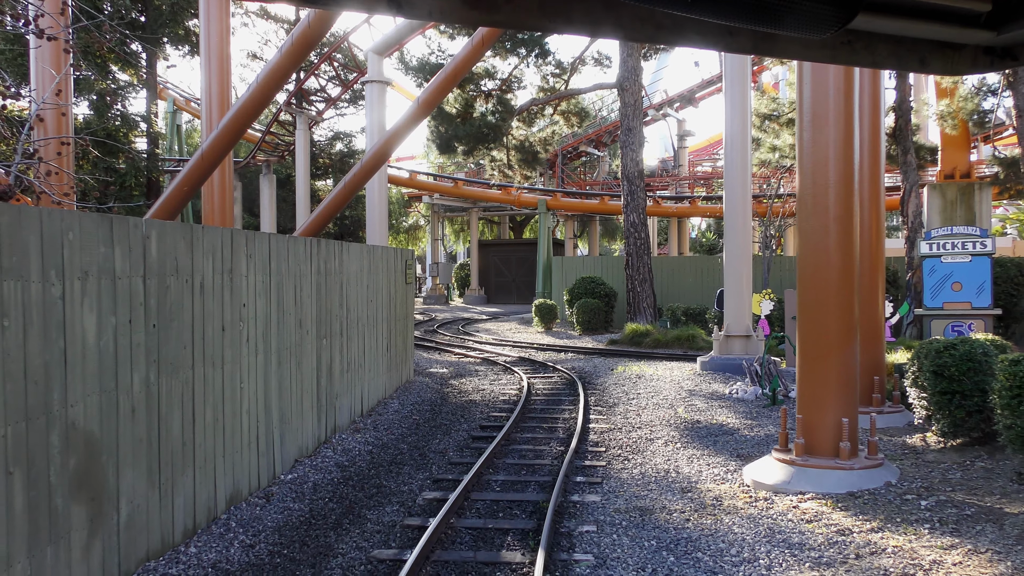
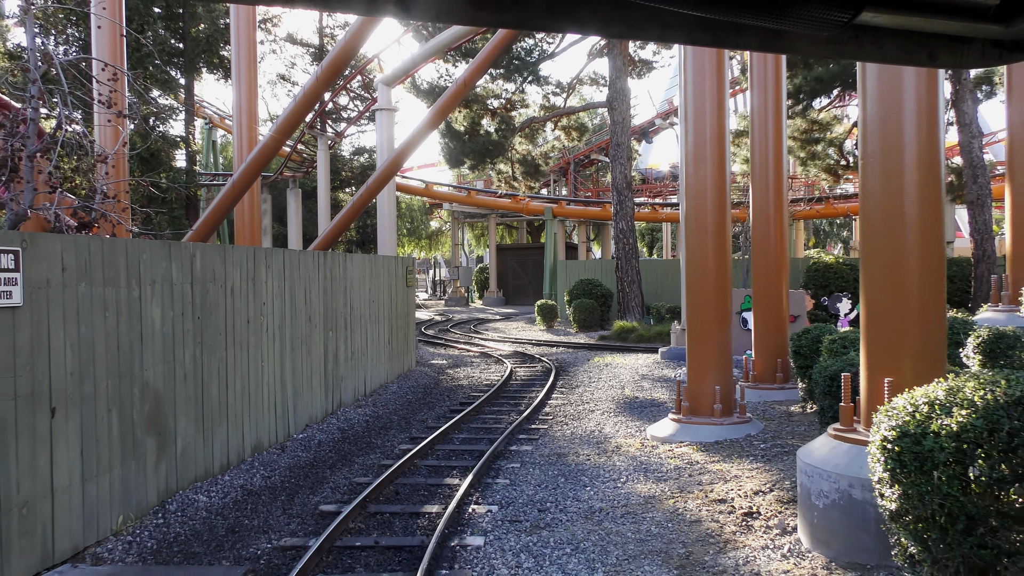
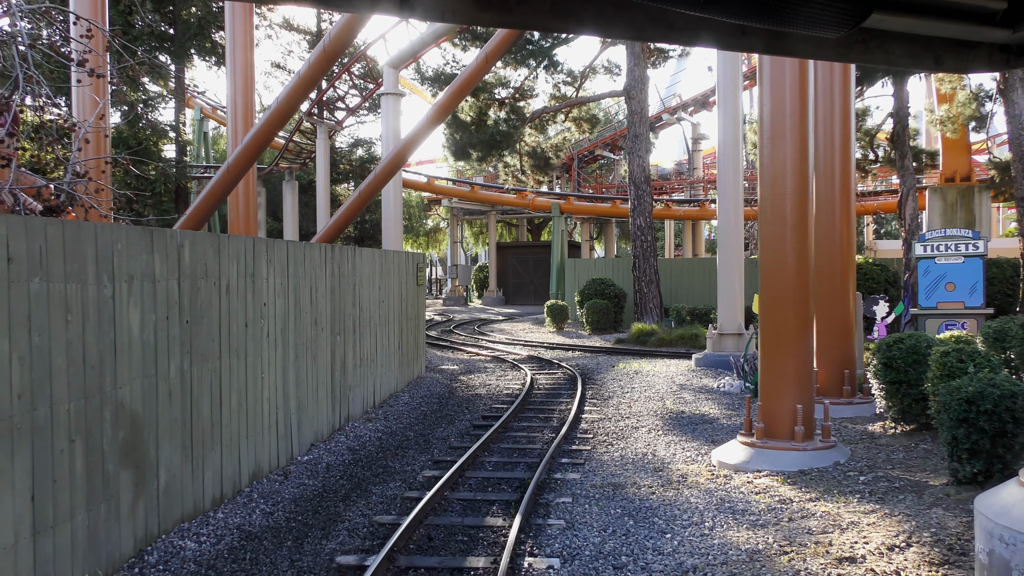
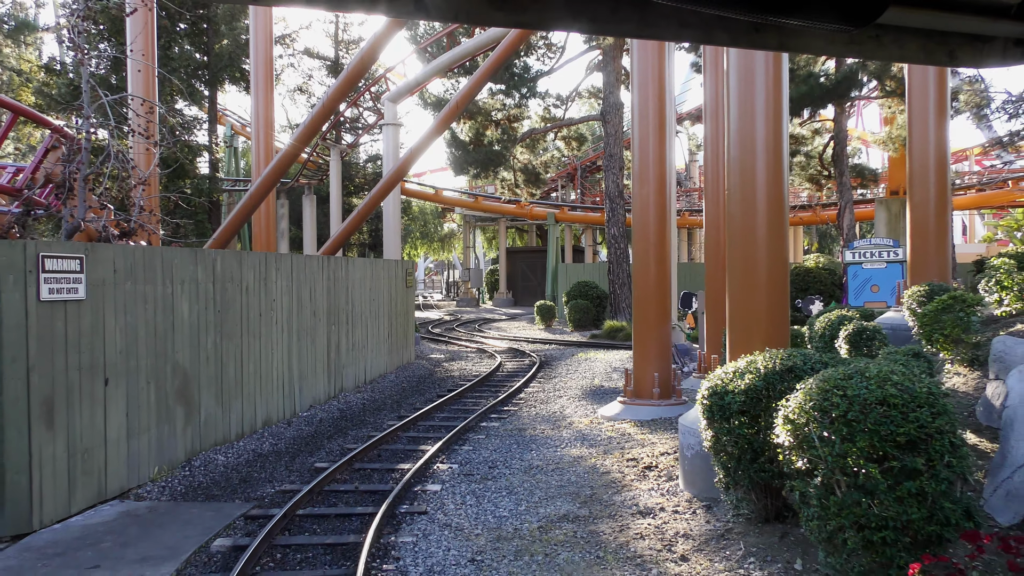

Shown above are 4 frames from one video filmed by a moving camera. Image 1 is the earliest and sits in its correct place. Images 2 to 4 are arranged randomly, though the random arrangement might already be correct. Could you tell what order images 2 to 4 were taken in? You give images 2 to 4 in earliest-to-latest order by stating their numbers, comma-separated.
3, 2, 4
